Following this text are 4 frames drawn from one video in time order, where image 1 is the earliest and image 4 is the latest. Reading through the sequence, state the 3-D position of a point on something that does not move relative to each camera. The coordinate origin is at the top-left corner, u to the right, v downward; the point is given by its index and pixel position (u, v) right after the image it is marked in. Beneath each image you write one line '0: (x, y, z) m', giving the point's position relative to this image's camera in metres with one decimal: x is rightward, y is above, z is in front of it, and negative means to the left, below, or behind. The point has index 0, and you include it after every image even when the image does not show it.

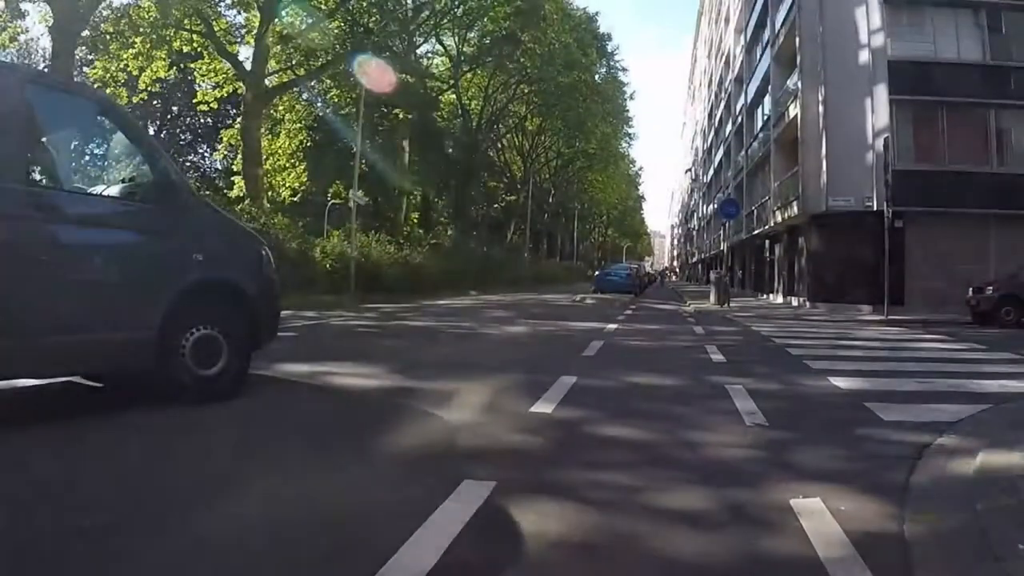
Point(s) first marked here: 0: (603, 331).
0: (+1.7, -0.8, +15.4) m
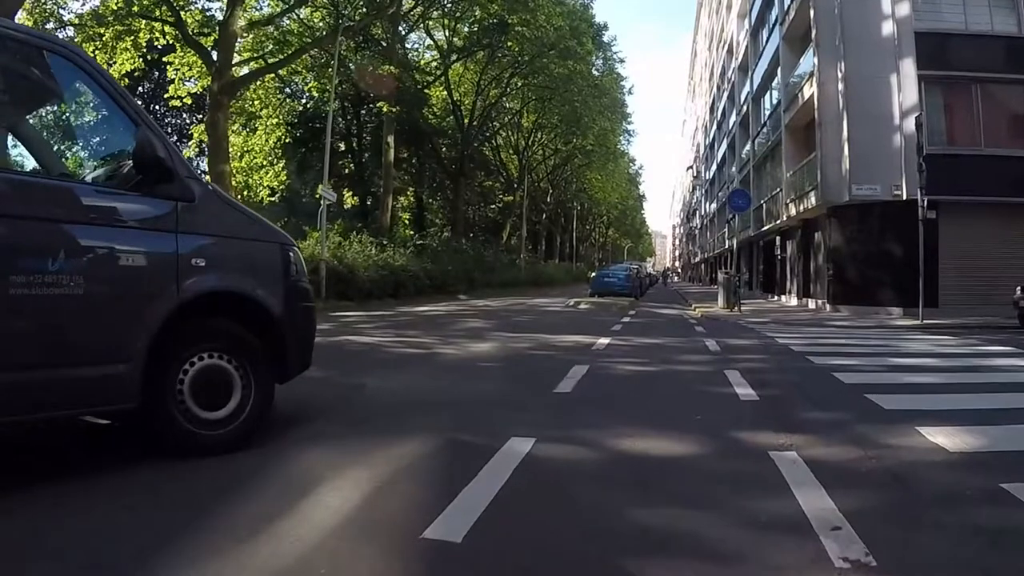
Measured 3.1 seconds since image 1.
0: (+1.2, -0.9, +12.2) m
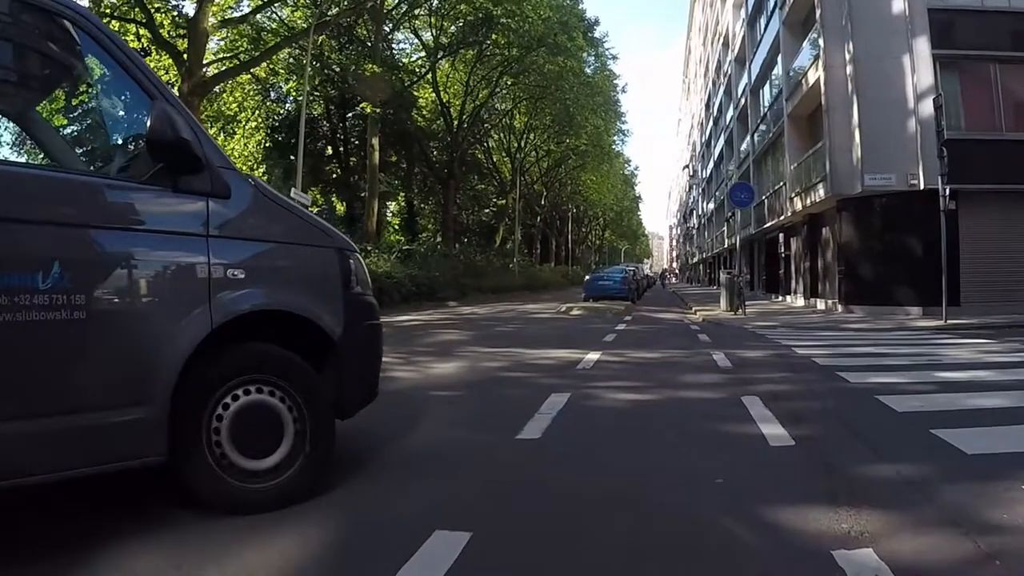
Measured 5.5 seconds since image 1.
0: (+0.8, -1.0, +10.2) m
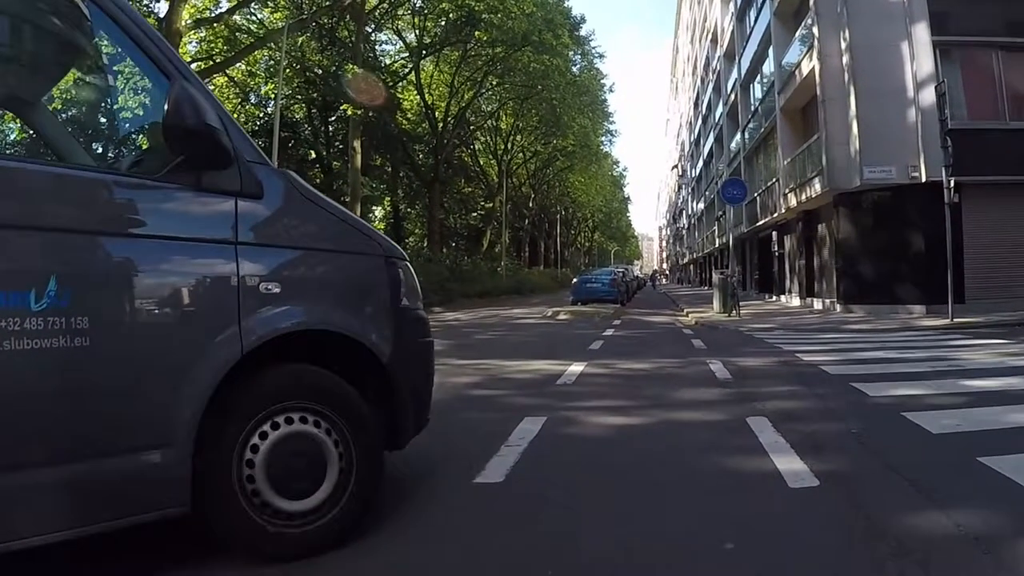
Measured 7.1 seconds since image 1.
0: (+0.5, -1.0, +9.1) m
